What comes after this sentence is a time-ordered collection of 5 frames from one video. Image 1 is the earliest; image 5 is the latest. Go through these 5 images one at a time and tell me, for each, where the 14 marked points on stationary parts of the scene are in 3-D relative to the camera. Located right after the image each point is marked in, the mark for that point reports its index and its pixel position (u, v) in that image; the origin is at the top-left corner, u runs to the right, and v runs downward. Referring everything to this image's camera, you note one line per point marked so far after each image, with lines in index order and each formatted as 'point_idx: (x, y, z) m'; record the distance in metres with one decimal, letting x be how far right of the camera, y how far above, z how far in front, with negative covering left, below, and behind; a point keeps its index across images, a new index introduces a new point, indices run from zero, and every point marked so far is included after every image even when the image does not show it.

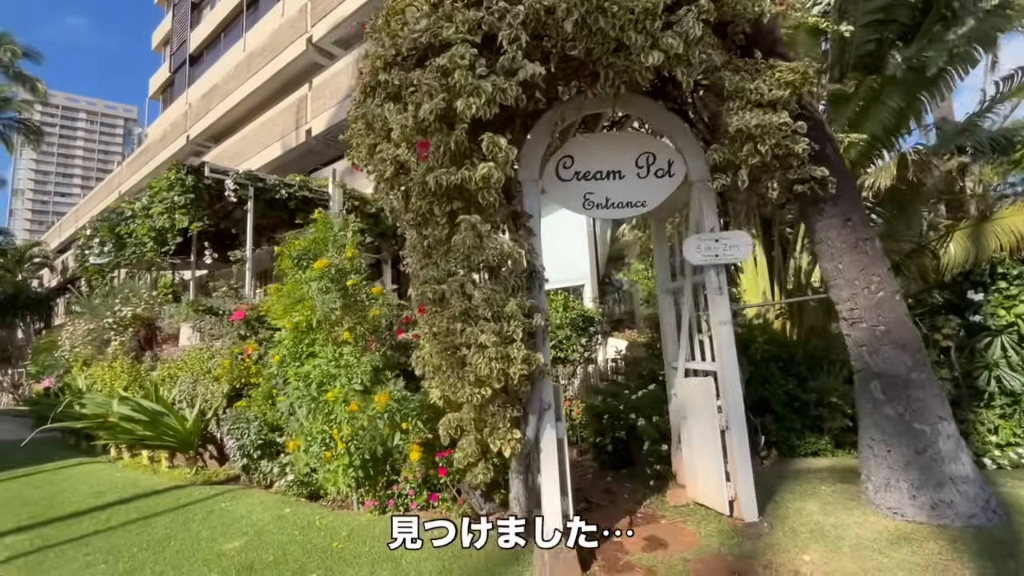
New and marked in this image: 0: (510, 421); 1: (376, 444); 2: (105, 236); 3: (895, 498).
0: (0.0, -0.9, +3.4) m
1: (-1.3, -1.5, +4.7) m
2: (-9.9, +1.3, +11.6) m
3: (+2.8, -1.5, +3.5) m
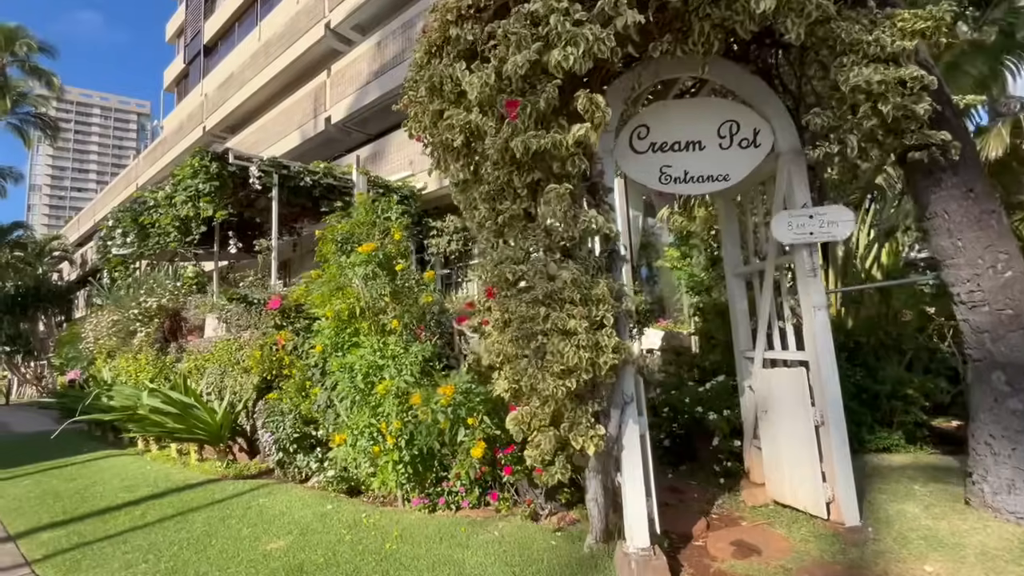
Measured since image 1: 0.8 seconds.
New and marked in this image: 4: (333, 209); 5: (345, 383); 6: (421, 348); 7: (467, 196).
0: (+0.5, -0.8, +3.1) m
1: (-0.8, -1.4, +4.4) m
2: (-9.2, +1.5, +11.5) m
3: (+3.3, -1.4, +3.1) m
4: (-4.1, +1.8, +11.1) m
5: (-1.7, -1.0, +4.8) m
6: (-0.9, -0.6, +4.7) m
7: (-0.3, +0.6, +3.2) m
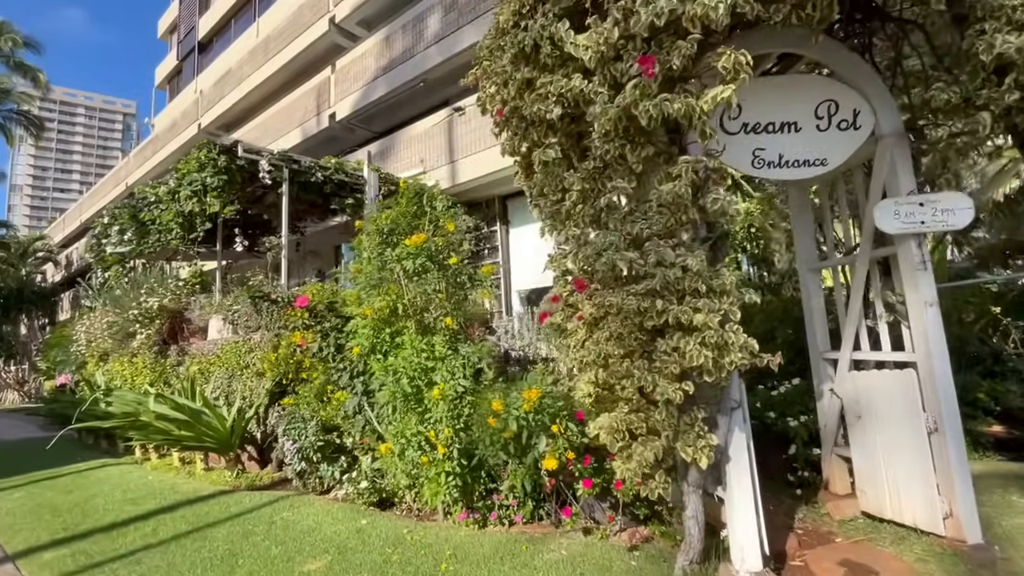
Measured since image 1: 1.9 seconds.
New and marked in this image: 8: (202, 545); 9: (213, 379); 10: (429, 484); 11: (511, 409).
0: (+1.1, -0.8, +2.8) m
1: (-0.2, -1.3, +4.0) m
2: (-8.8, +1.5, +10.9) m
3: (+3.9, -1.4, +2.8) m
4: (-3.7, +1.8, +10.7) m
5: (-1.1, -0.9, +4.4) m
6: (-0.4, -0.6, +4.4) m
7: (+0.3, +0.7, +2.9) m
8: (-3.2, -2.6, +4.9) m
9: (-5.2, -1.6, +8.4) m
10: (-0.7, -1.8, +4.3) m
11: (0.0, -1.0, +3.9) m
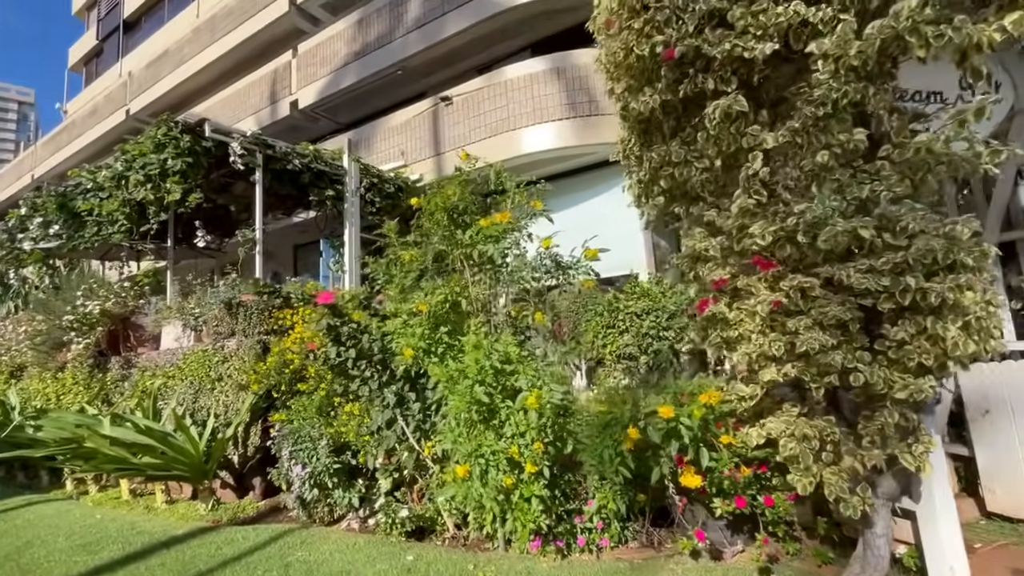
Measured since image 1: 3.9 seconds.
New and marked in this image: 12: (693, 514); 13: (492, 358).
0: (+2.0, -0.7, +2.3) m
1: (+0.5, -1.3, +3.4) m
2: (-8.9, +1.5, +9.3) m
3: (+4.7, -1.2, +2.8) m
4: (-3.8, +1.8, +9.6) m
5: (-0.4, -0.8, +3.7) m
6: (+0.3, -0.5, +3.8) m
7: (+1.1, +0.8, +2.4) m
8: (-2.5, -2.6, +3.9) m
9: (-5.0, -1.6, +7.1) m
10: (0.0, -1.7, +3.7) m
11: (+0.7, -0.9, +3.3) m
12: (+1.4, -1.7, +3.5) m
13: (-0.2, -0.5, +3.7) m
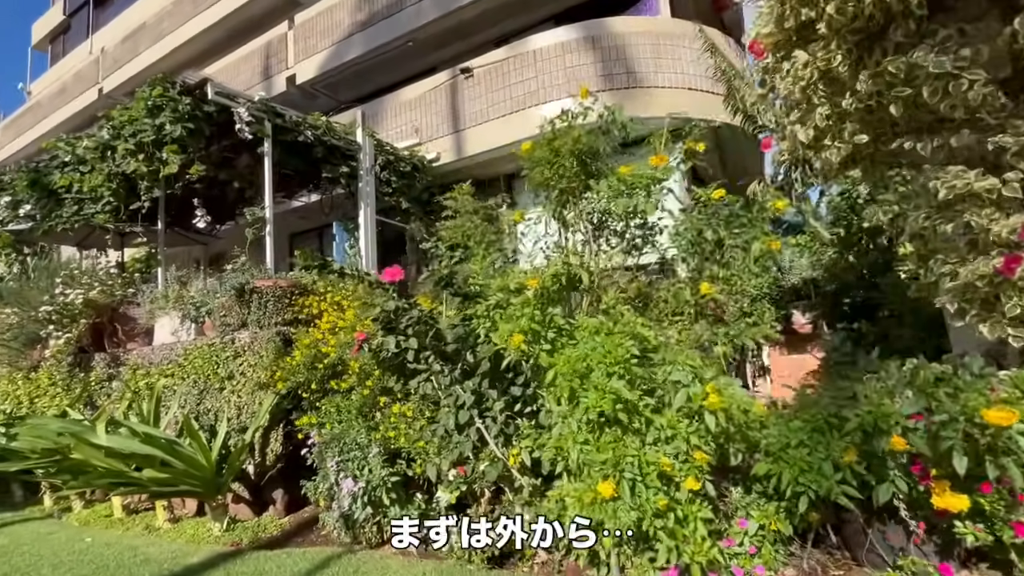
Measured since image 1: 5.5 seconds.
0: (+2.9, -0.5, +1.7) m
1: (+1.4, -1.1, +2.7) m
2: (-8.2, +1.7, +8.1) m
3: (+5.6, -1.0, +2.2) m
4: (-3.2, +2.0, +8.7) m
5: (+0.4, -0.6, +2.9) m
6: (+1.2, -0.3, +3.0) m
7: (+2.0, +1.0, +1.7) m
8: (-1.7, -2.4, +3.1) m
9: (-4.3, -1.4, +6.1) m
10: (+0.8, -1.5, +2.9) m
11: (+1.6, -0.7, +2.6) m
12: (+2.3, -1.5, +2.8) m
13: (+0.7, -0.3, +2.9) m
